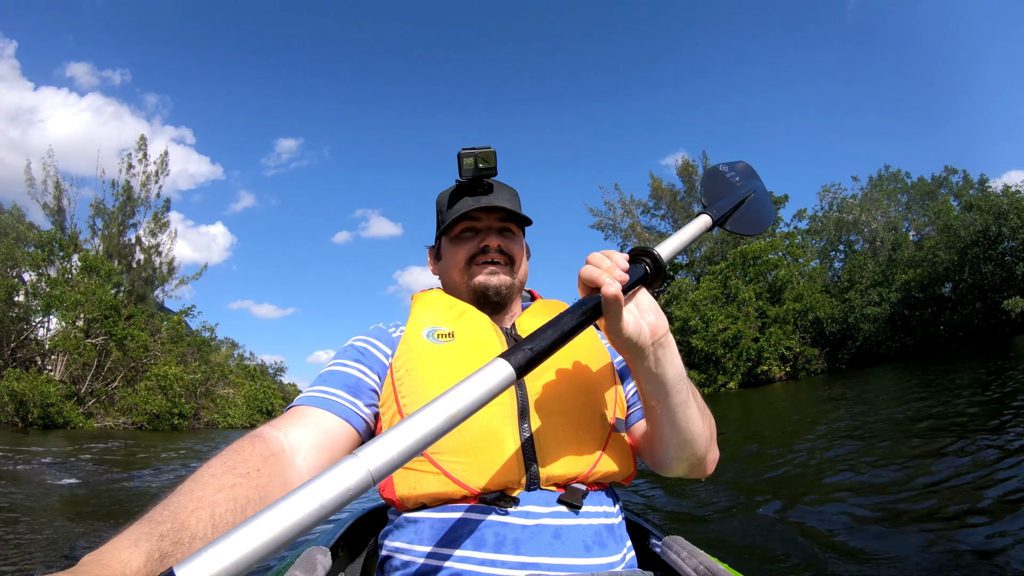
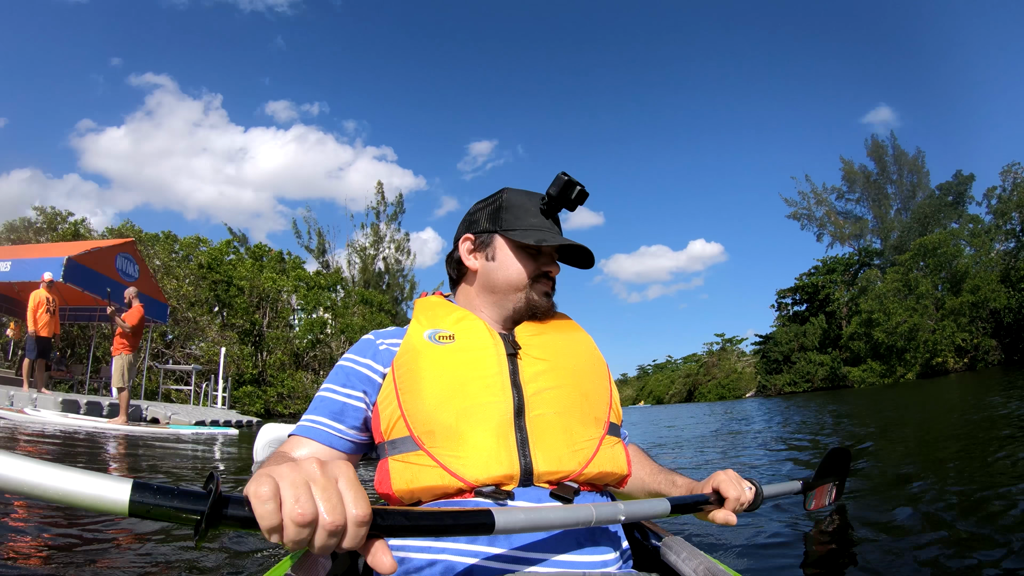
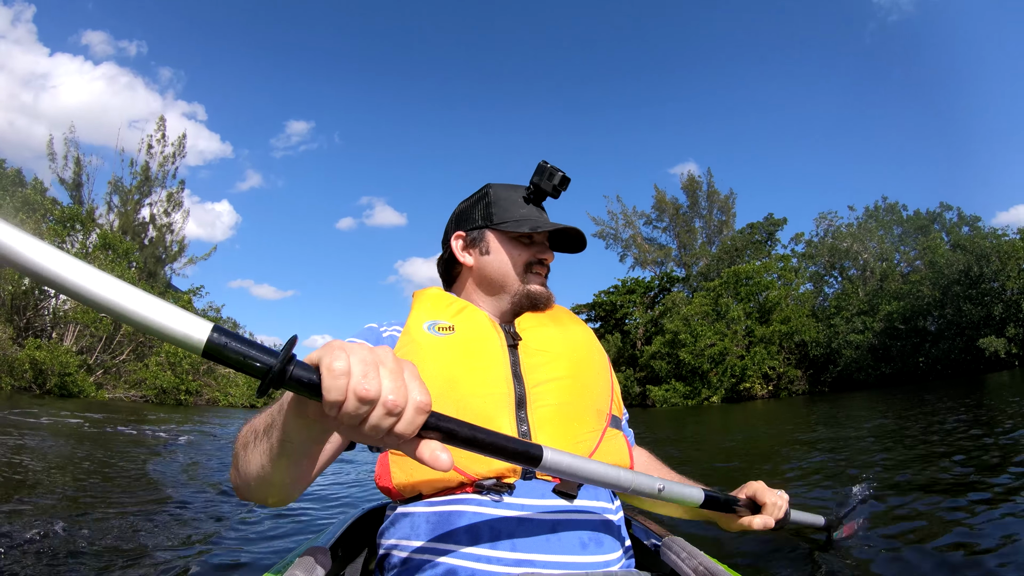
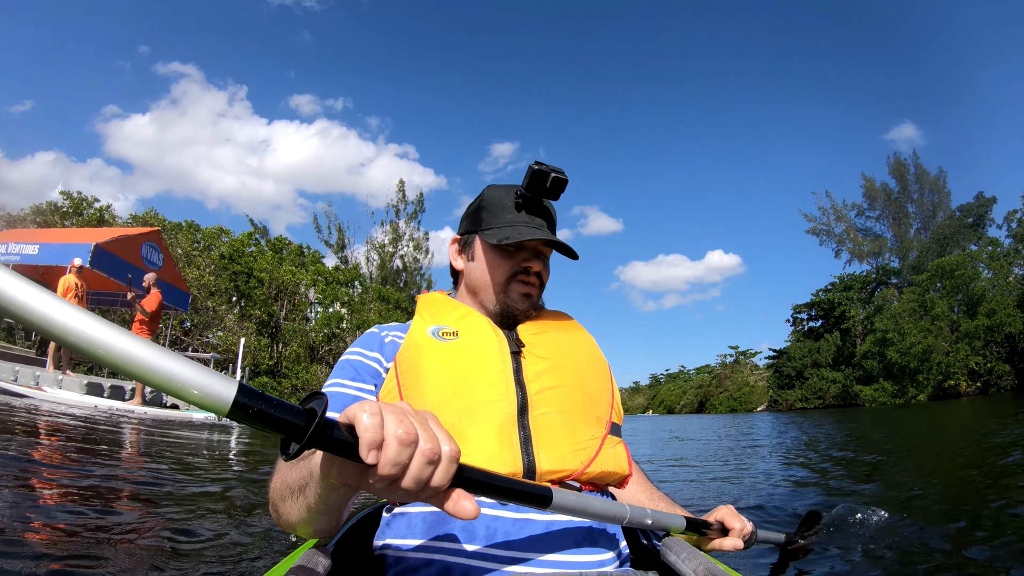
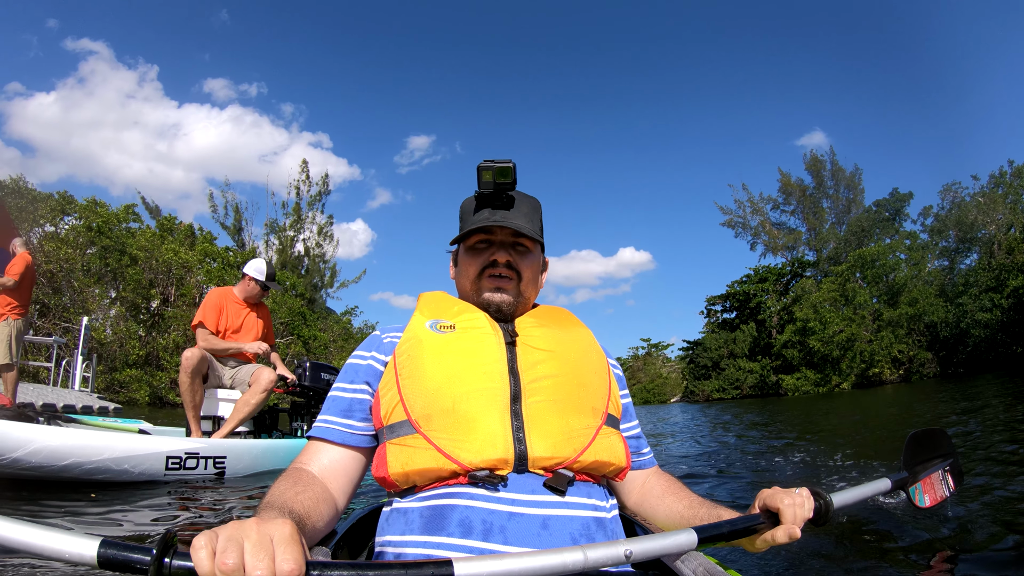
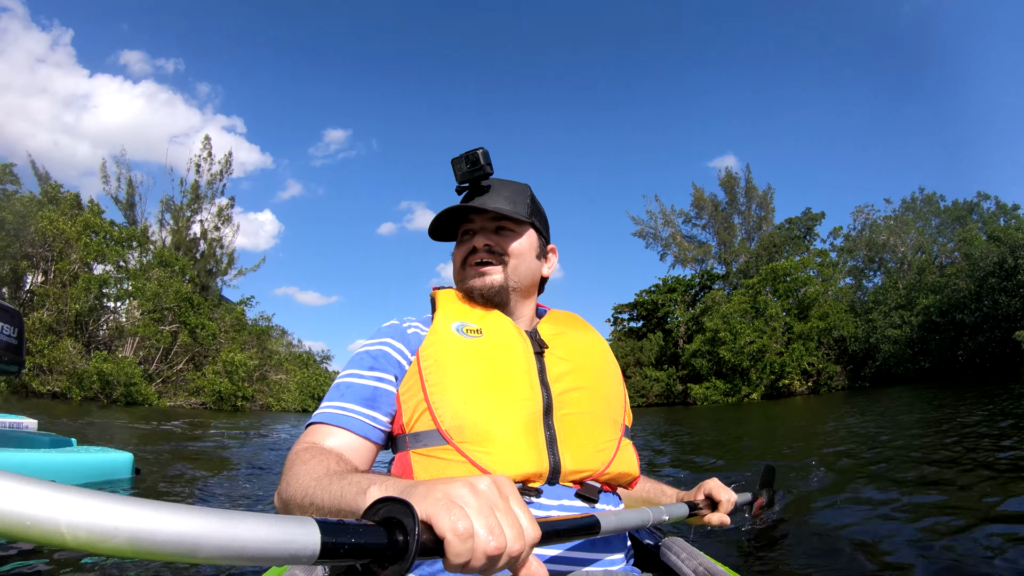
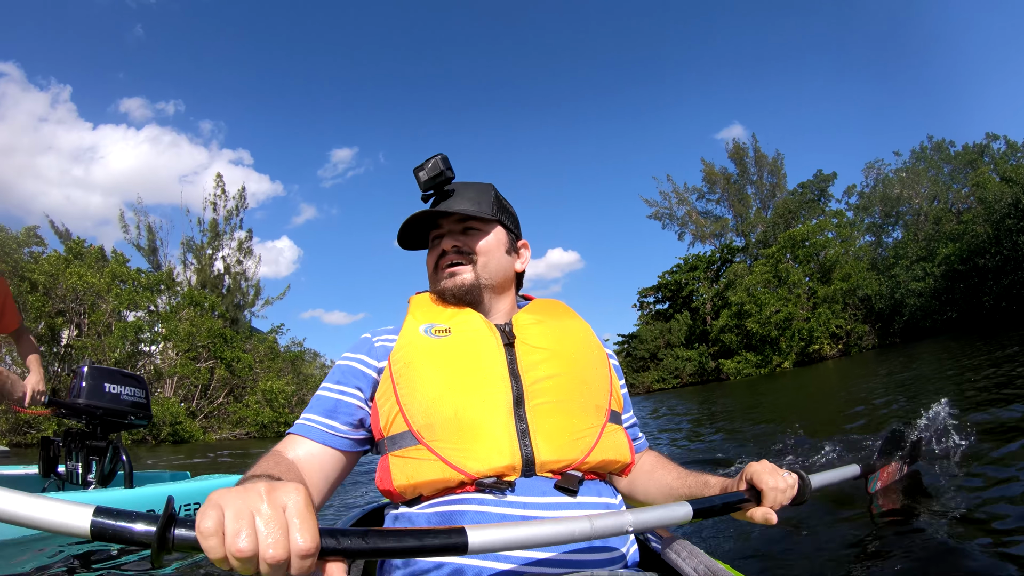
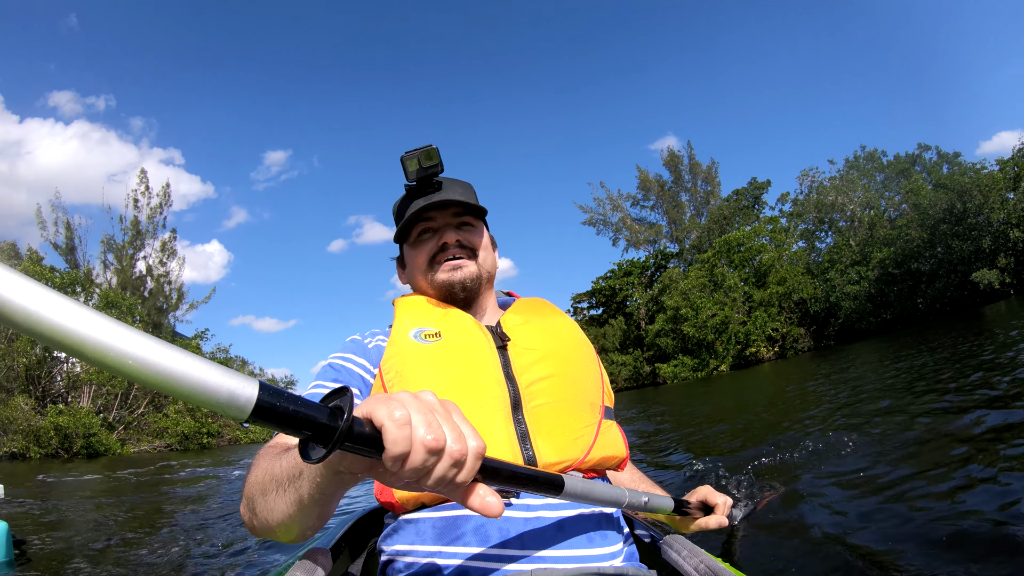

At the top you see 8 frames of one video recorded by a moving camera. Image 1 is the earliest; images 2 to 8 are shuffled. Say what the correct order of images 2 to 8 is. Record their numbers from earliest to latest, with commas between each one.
3, 8, 6, 7, 5, 2, 4
